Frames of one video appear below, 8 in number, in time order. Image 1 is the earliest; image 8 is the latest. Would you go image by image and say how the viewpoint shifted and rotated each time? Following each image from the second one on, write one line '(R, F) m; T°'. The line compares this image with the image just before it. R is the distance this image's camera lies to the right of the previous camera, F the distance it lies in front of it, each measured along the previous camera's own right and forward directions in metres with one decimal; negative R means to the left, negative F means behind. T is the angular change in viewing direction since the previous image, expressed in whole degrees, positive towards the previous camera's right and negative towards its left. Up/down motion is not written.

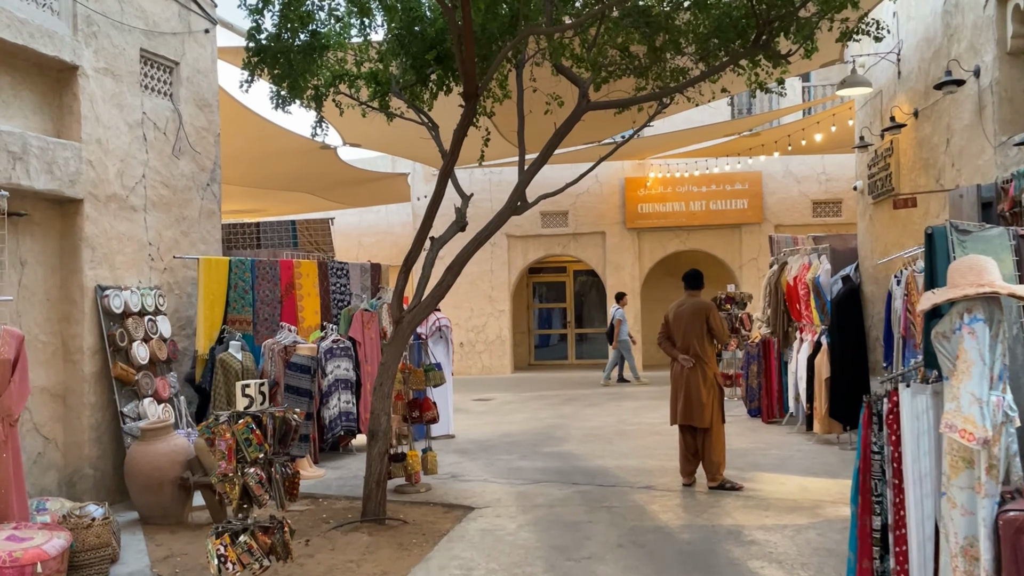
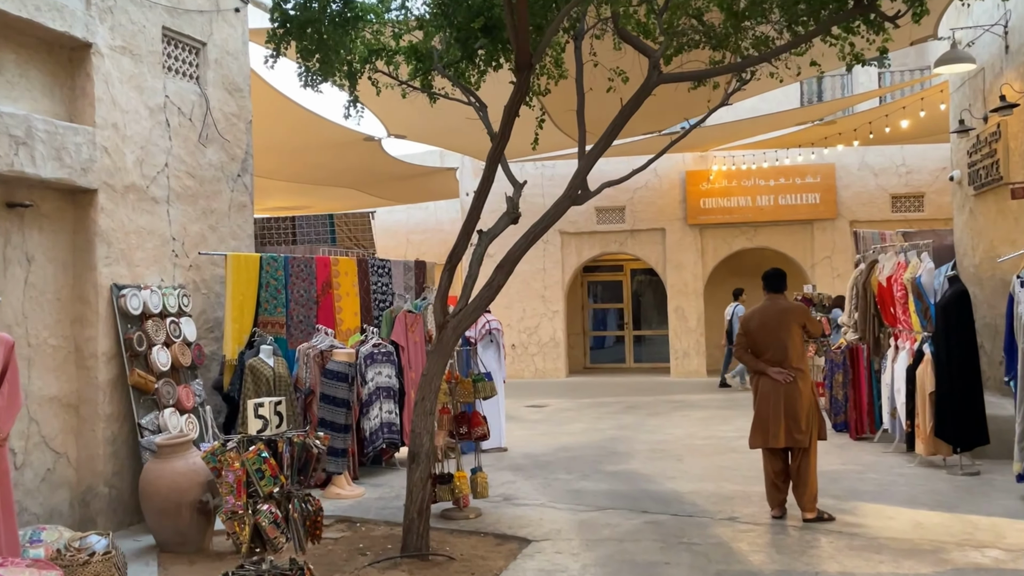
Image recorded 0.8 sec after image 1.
(0.0, +0.6) m; -3°
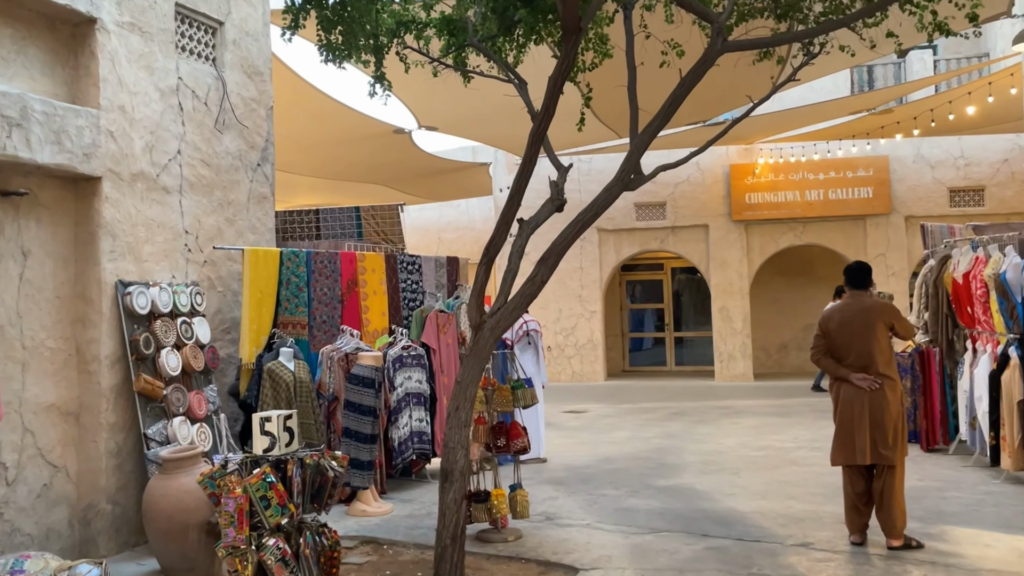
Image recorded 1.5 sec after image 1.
(0.0, +0.5) m; -2°
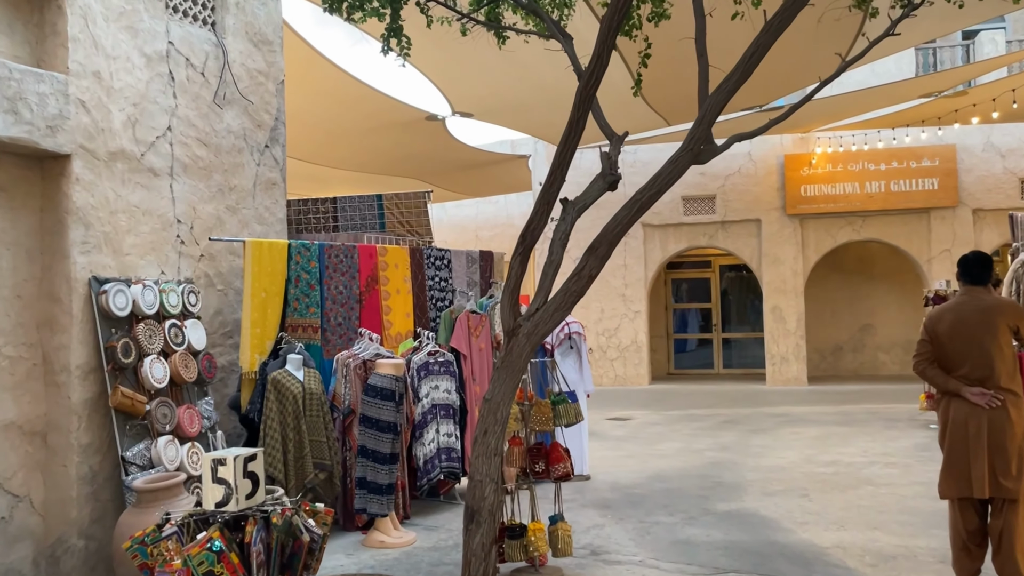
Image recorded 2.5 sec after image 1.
(0.0, +0.7) m; -2°
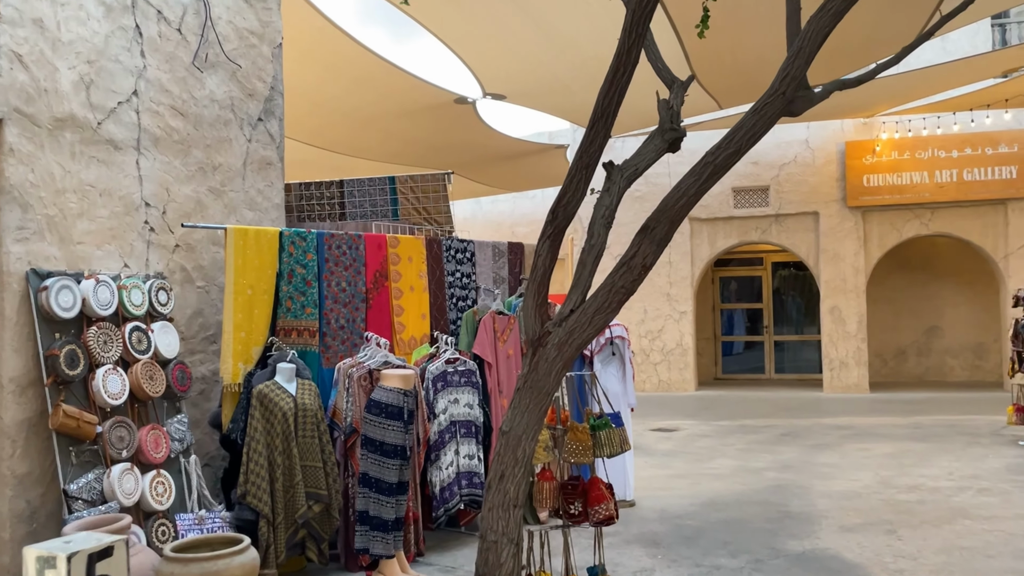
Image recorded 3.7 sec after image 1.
(0.0, +0.7) m; -2°
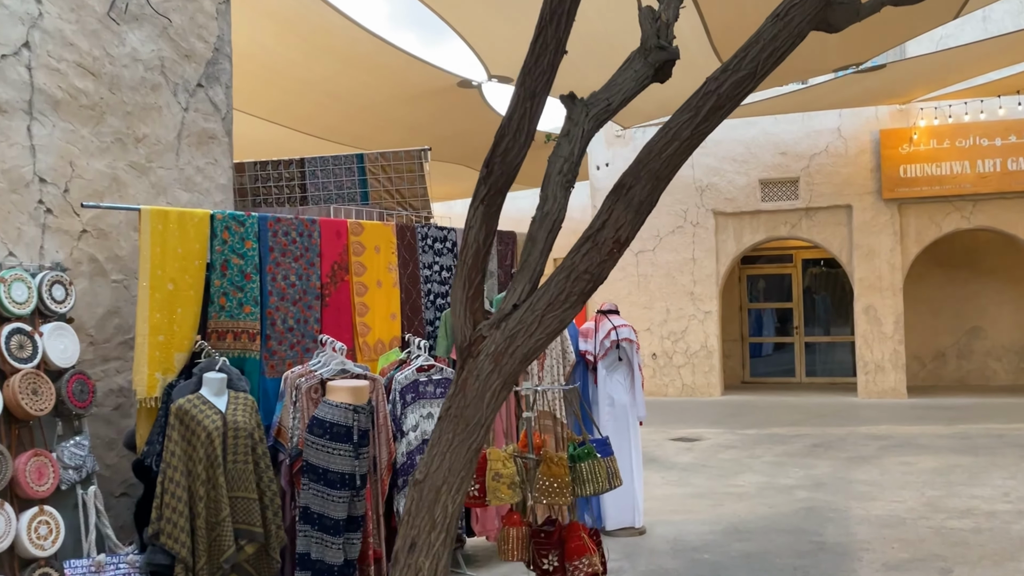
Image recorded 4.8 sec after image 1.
(+0.1, +0.7) m; -1°
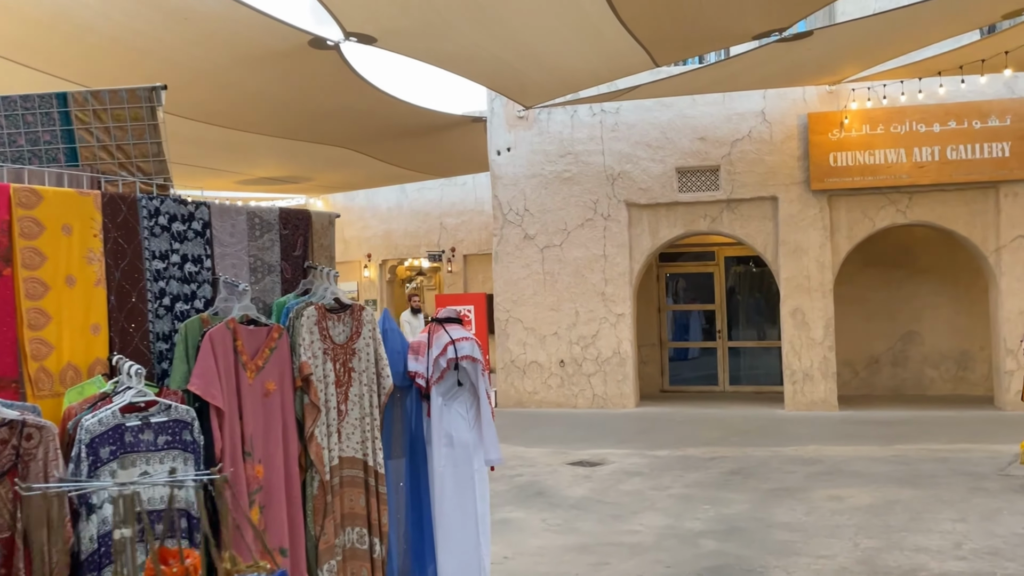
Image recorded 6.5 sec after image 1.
(+0.4, +1.2) m; +3°
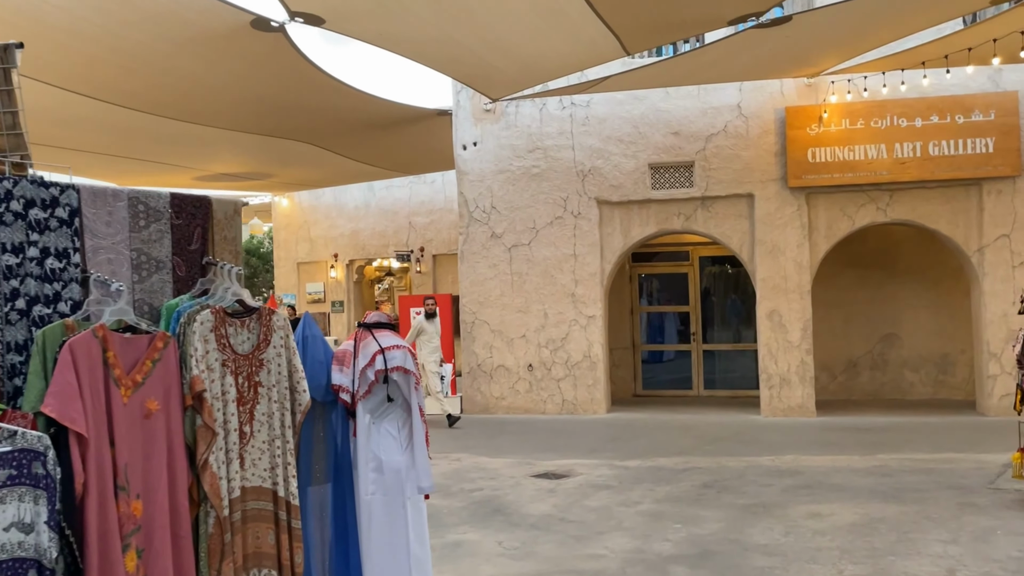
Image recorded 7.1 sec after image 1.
(+0.1, +0.4) m; +1°
